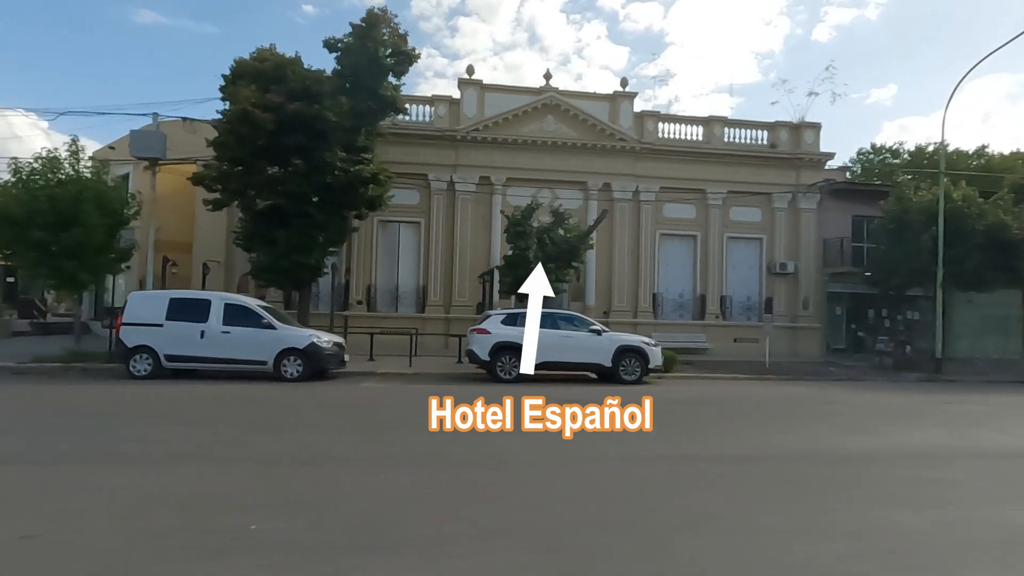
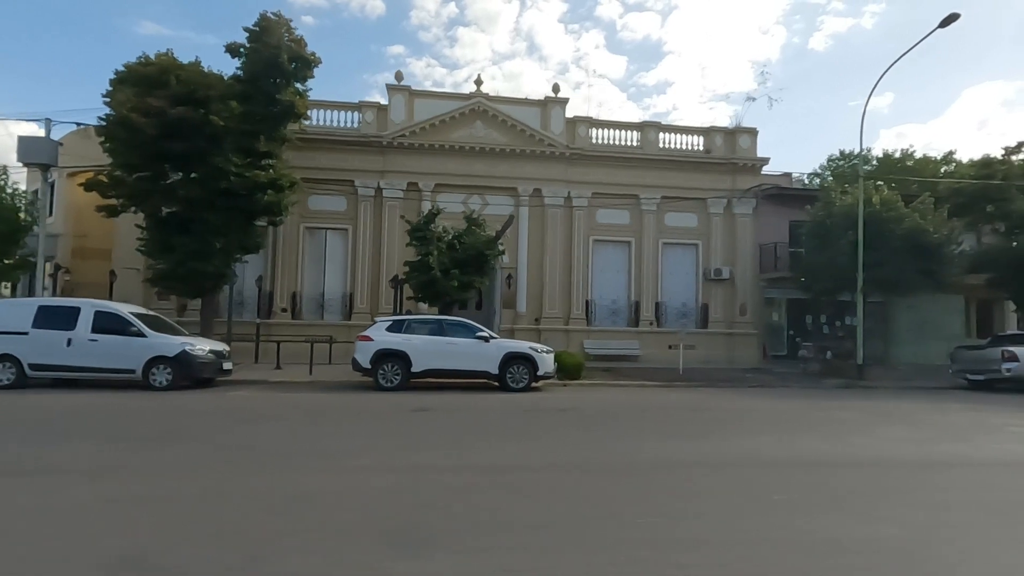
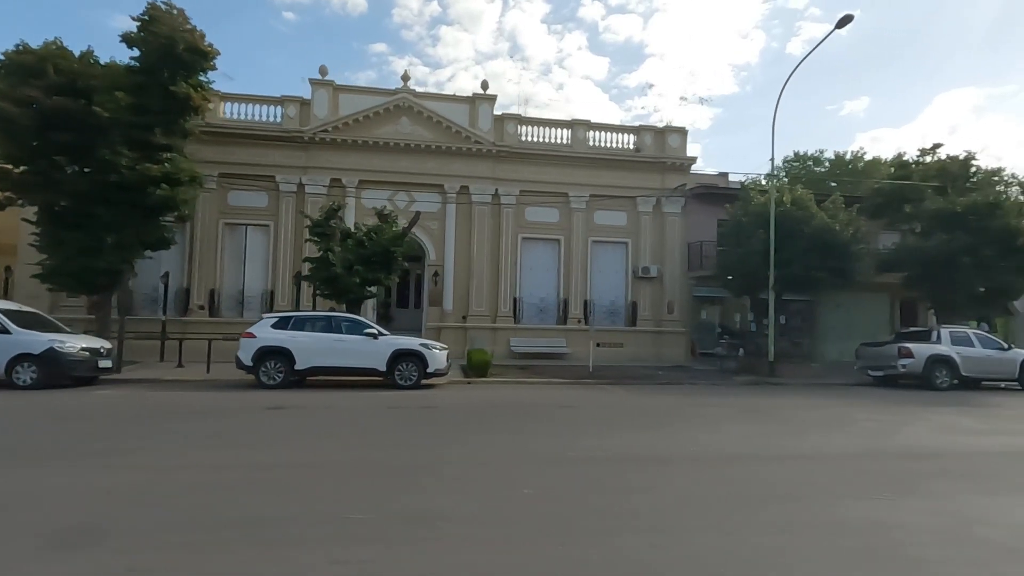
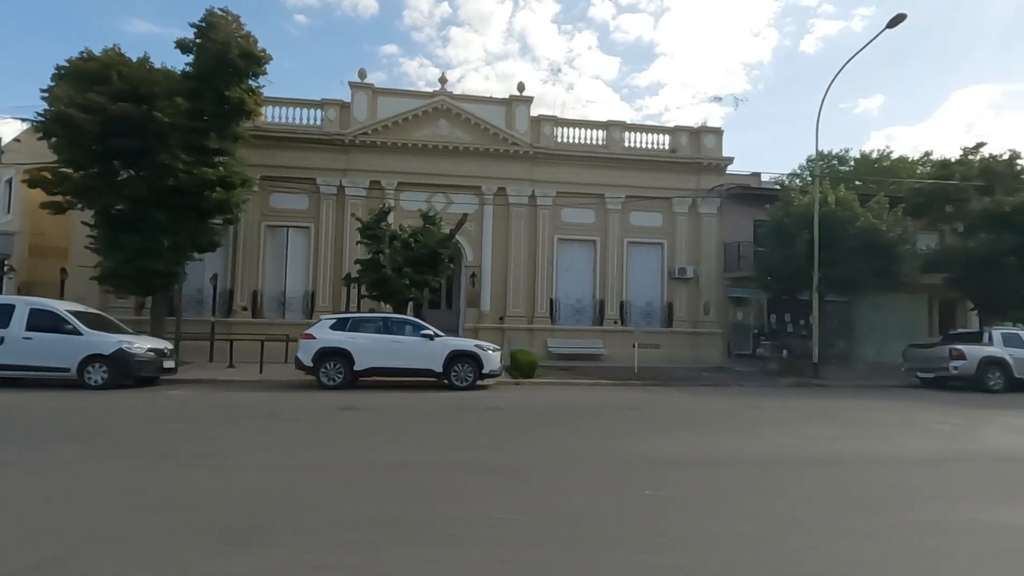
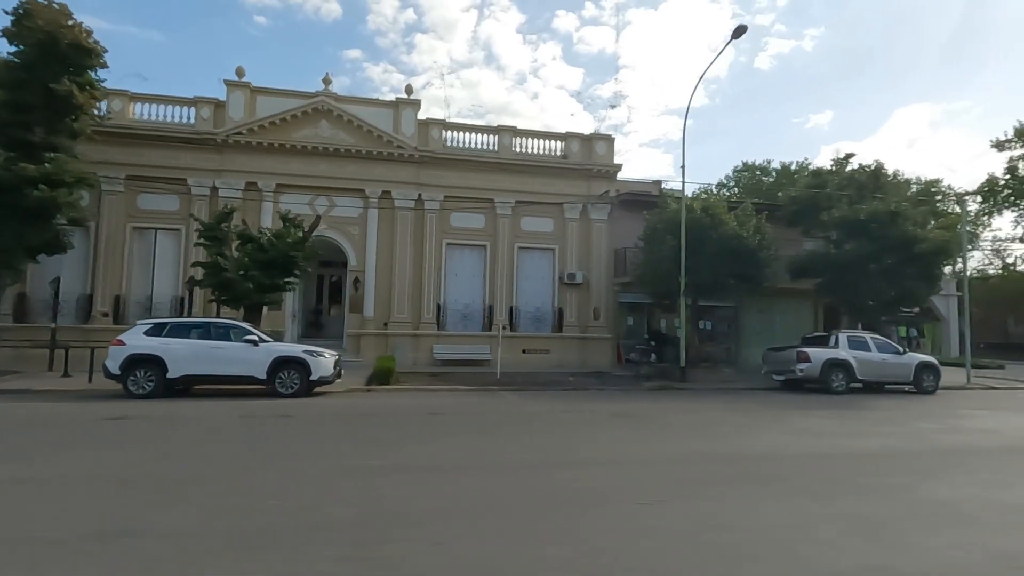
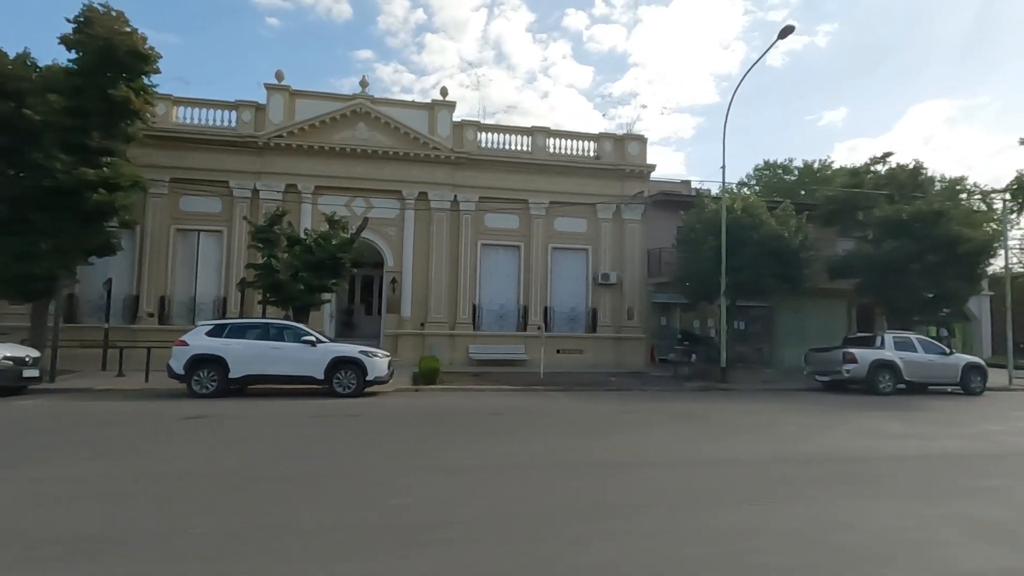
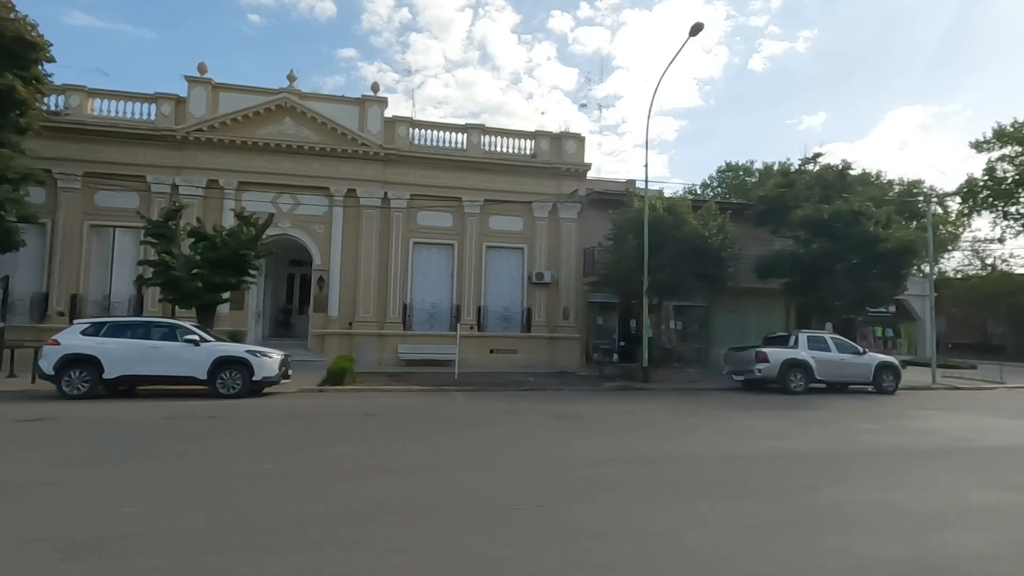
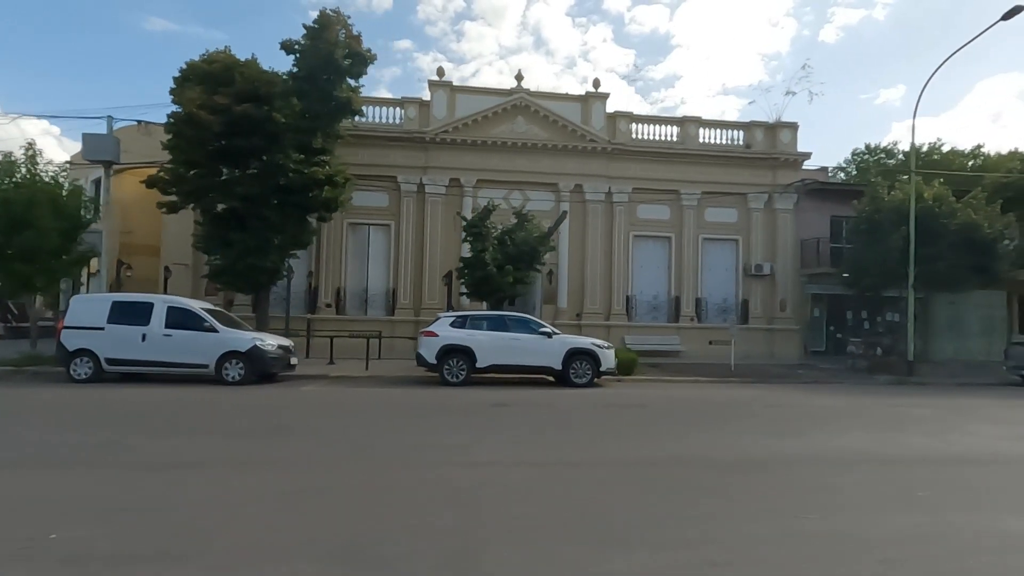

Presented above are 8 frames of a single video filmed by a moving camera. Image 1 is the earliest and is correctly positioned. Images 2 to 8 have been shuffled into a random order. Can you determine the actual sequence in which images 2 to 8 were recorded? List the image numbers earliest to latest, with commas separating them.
8, 2, 4, 3, 6, 5, 7
